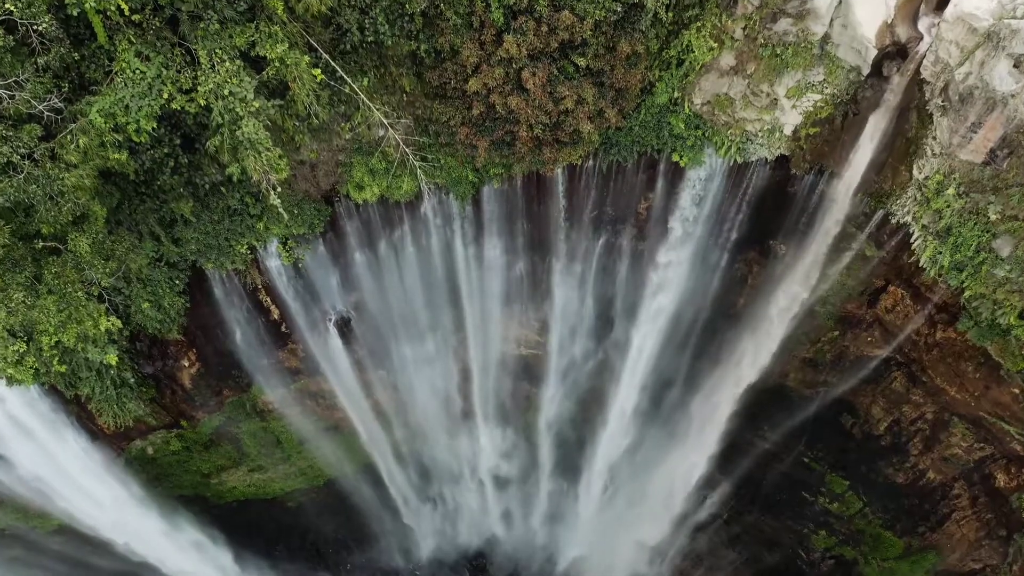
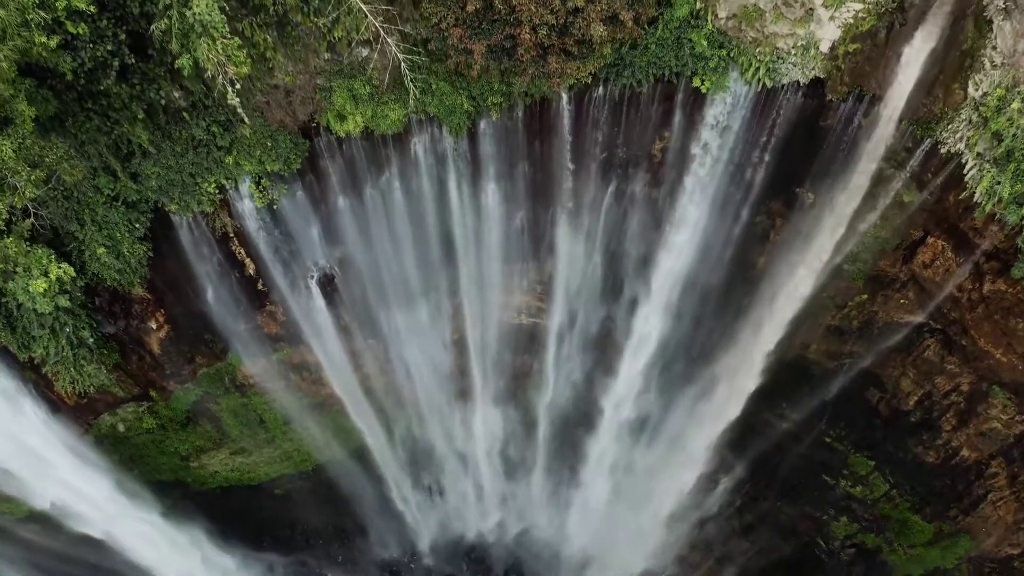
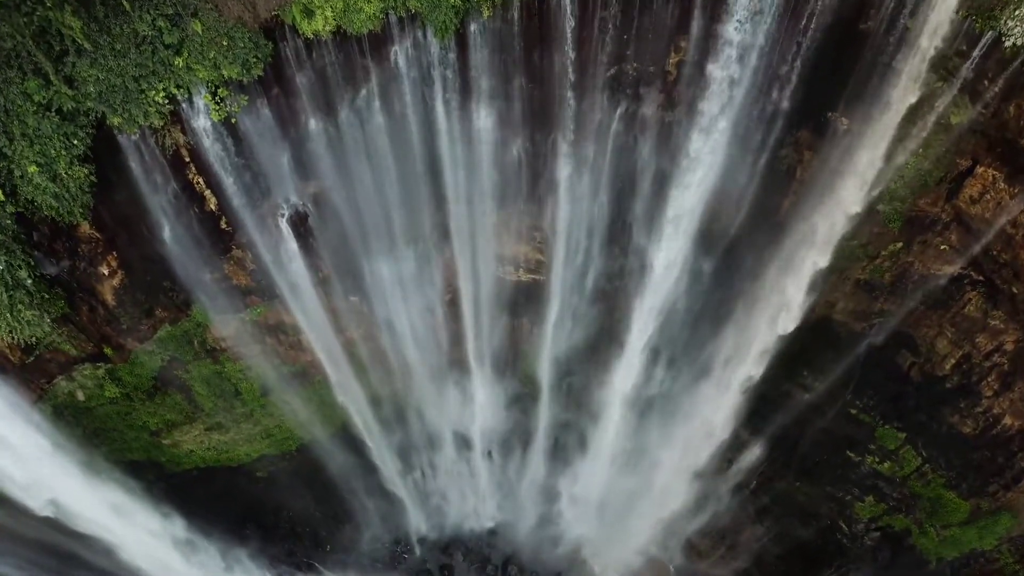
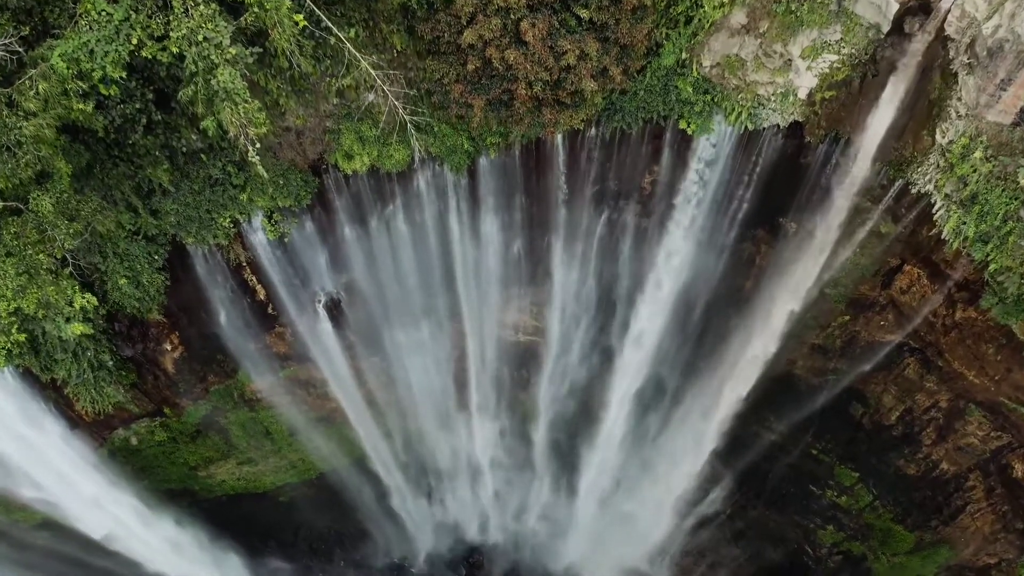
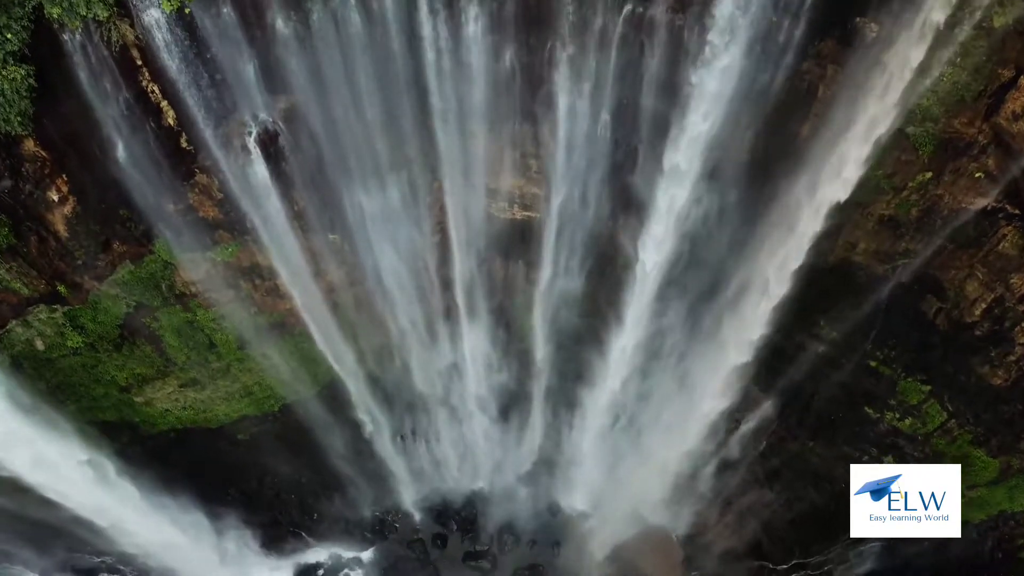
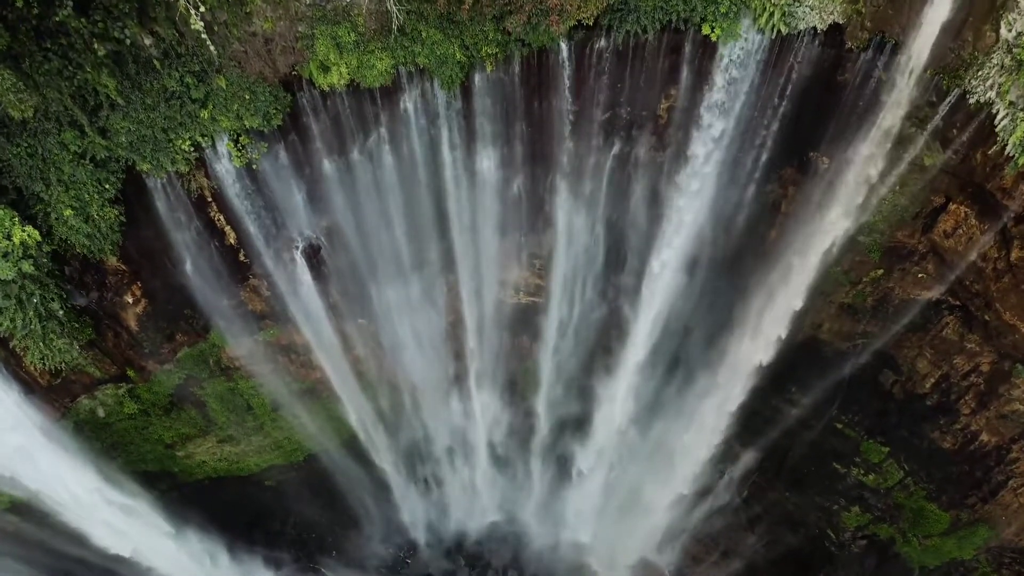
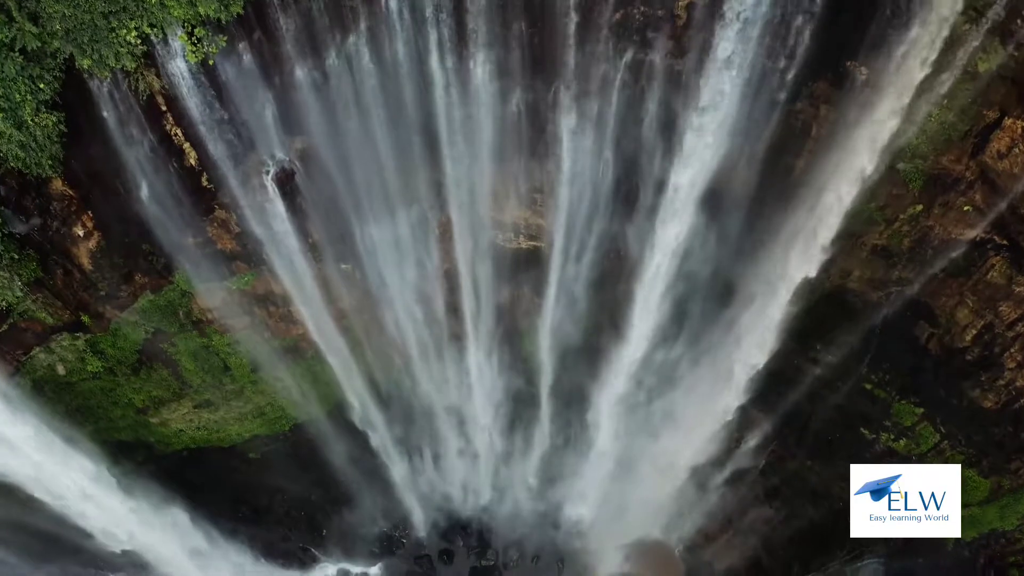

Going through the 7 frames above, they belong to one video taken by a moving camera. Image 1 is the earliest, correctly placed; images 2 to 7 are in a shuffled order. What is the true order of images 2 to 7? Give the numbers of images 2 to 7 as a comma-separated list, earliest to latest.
4, 2, 6, 3, 7, 5
